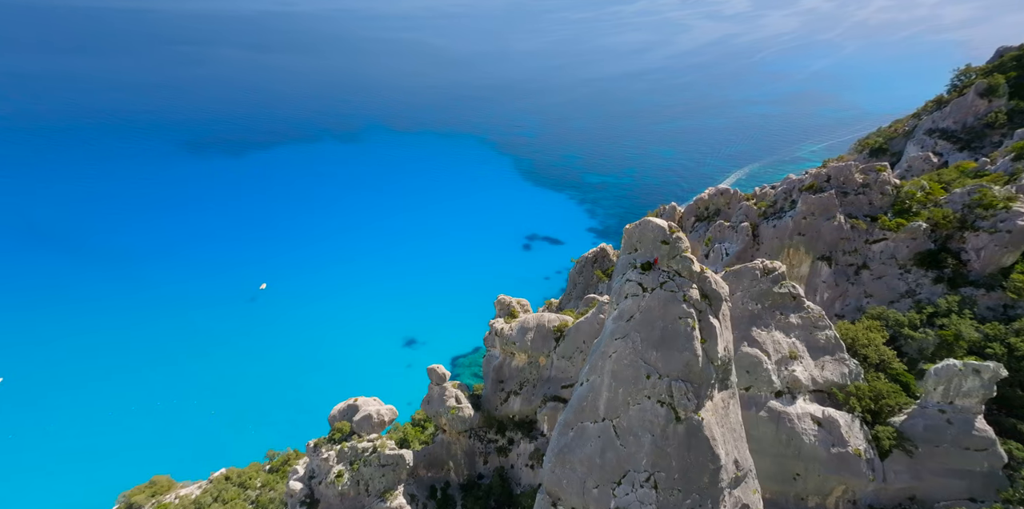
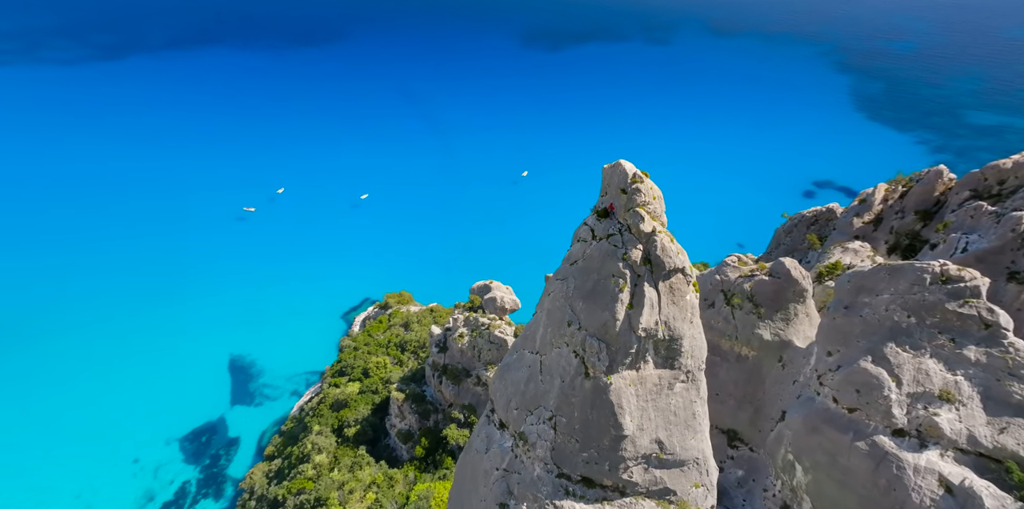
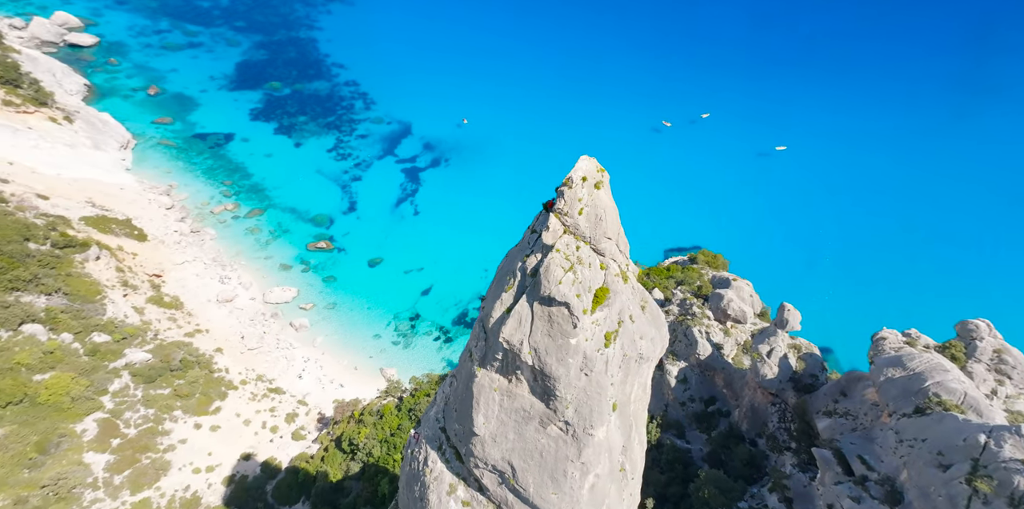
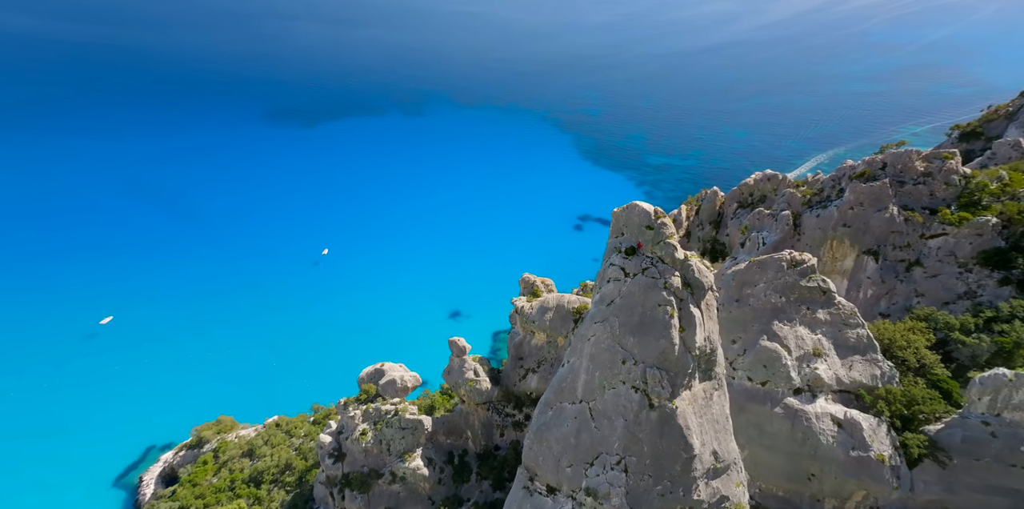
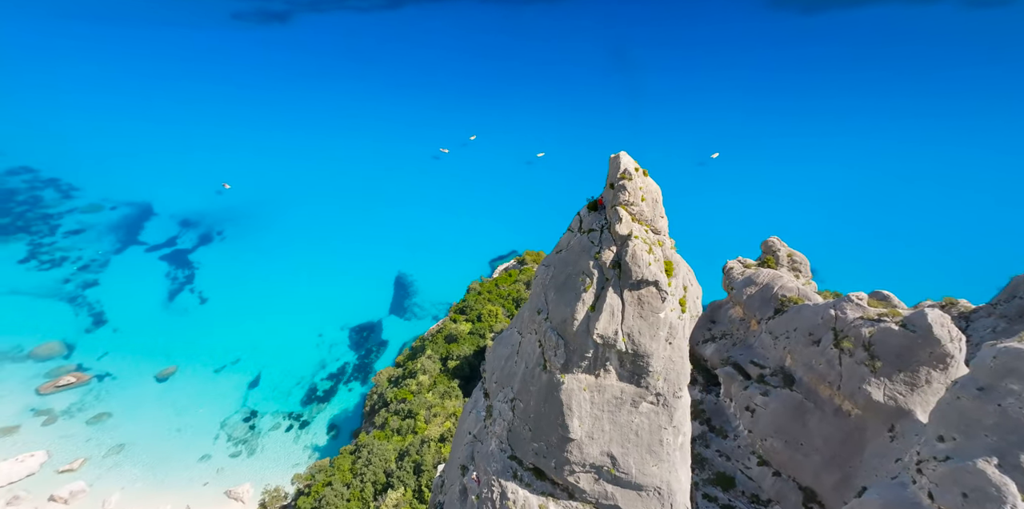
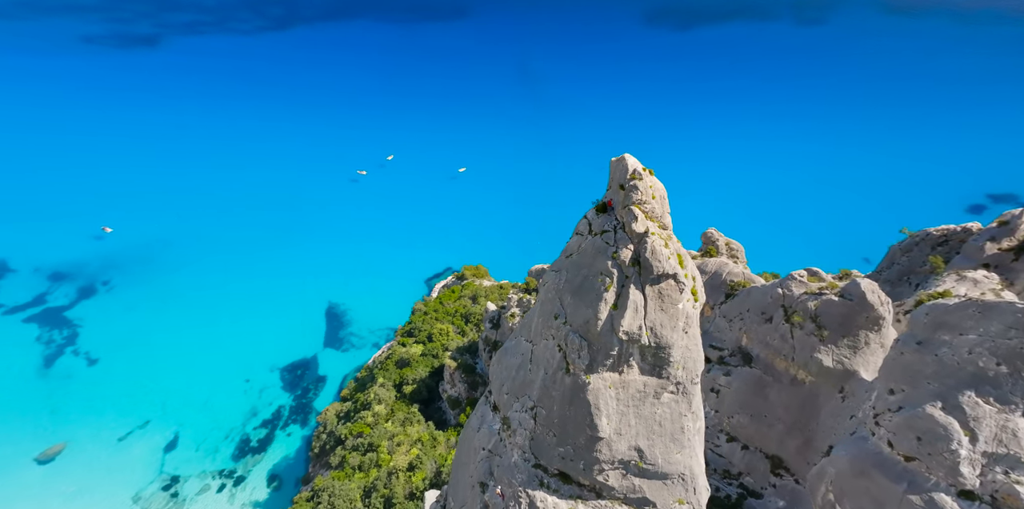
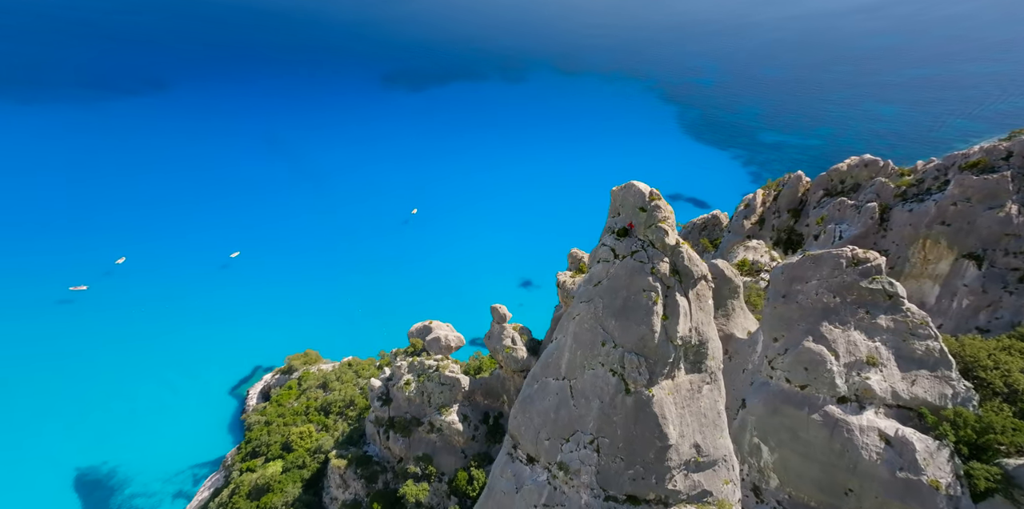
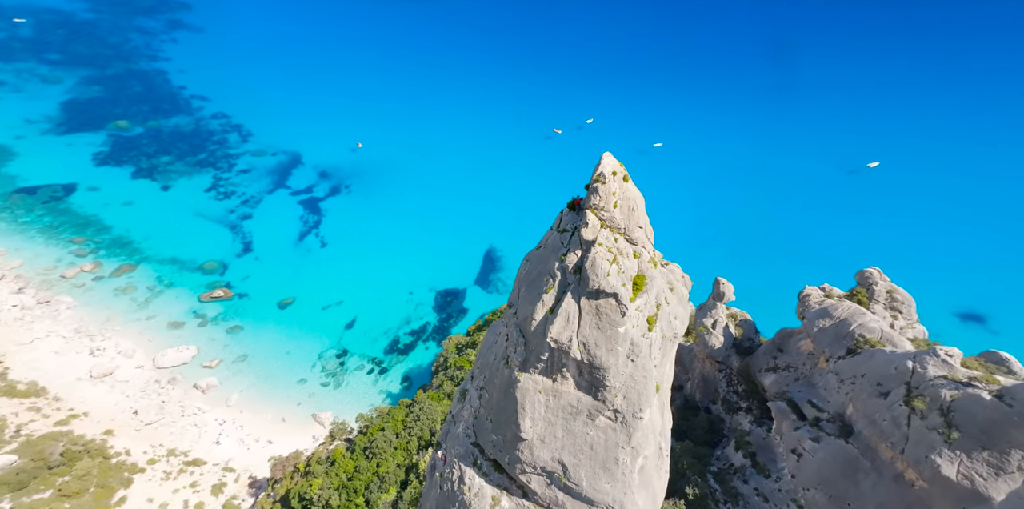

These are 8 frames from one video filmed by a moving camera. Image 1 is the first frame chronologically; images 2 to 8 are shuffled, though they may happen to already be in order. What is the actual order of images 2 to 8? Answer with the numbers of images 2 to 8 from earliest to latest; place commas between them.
4, 7, 2, 6, 5, 8, 3
